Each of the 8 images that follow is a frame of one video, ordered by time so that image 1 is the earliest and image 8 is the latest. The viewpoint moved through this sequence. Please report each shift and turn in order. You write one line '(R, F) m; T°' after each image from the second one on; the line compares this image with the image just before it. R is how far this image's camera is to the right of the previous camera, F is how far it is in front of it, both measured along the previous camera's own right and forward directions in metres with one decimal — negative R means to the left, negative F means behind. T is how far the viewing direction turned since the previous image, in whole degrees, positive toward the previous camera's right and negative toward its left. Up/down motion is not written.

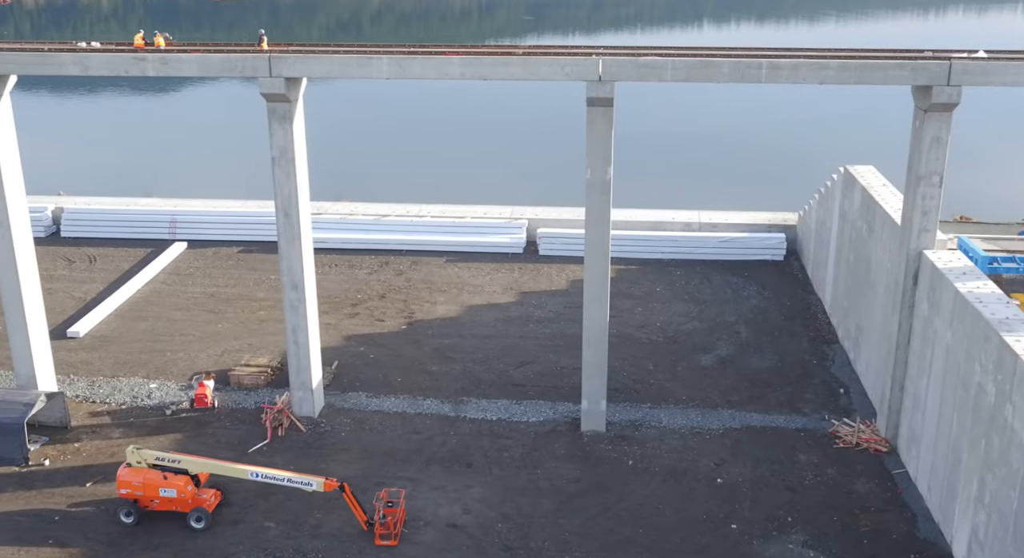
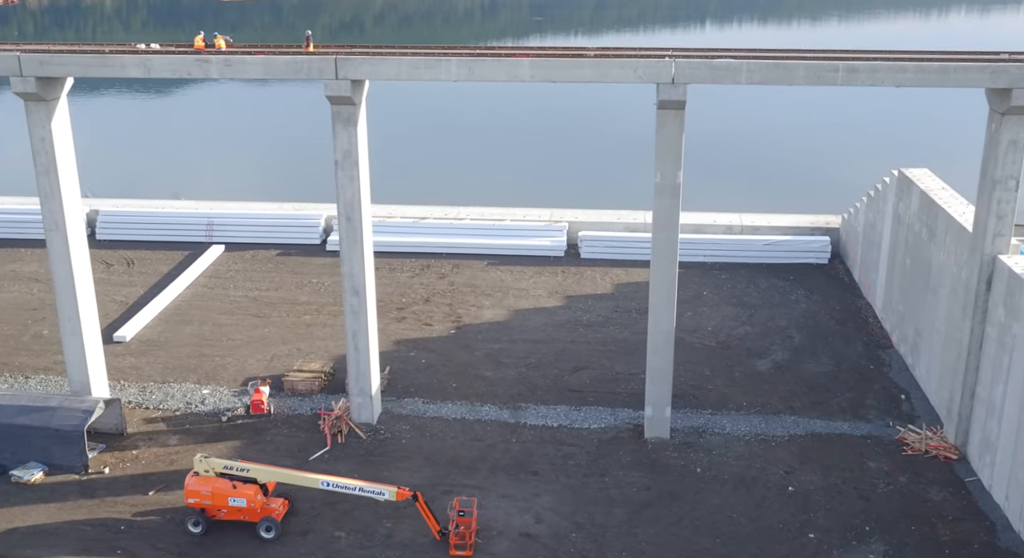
(-1.3, +0.3) m; 0°
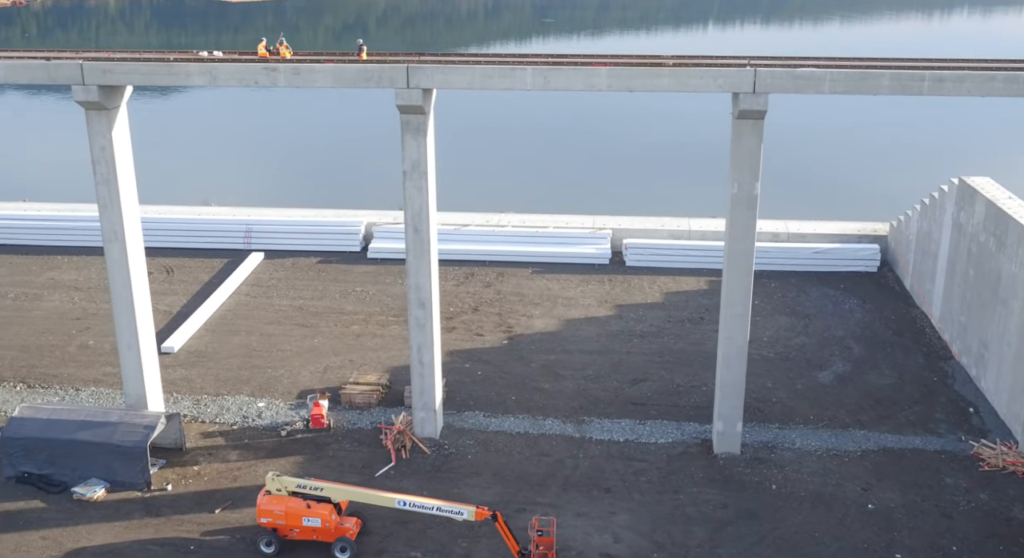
(-1.4, +0.5) m; 0°
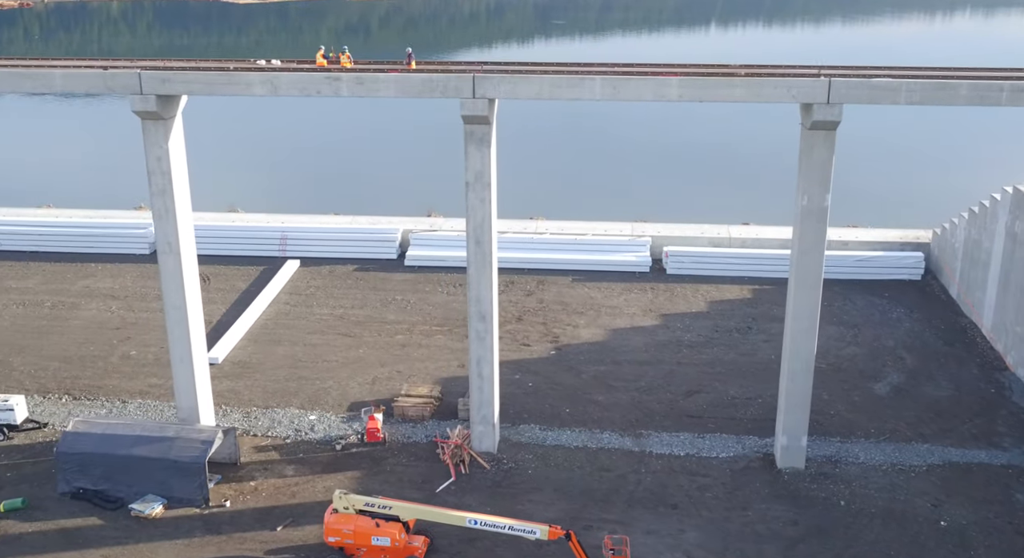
(-1.2, +0.4) m; 0°
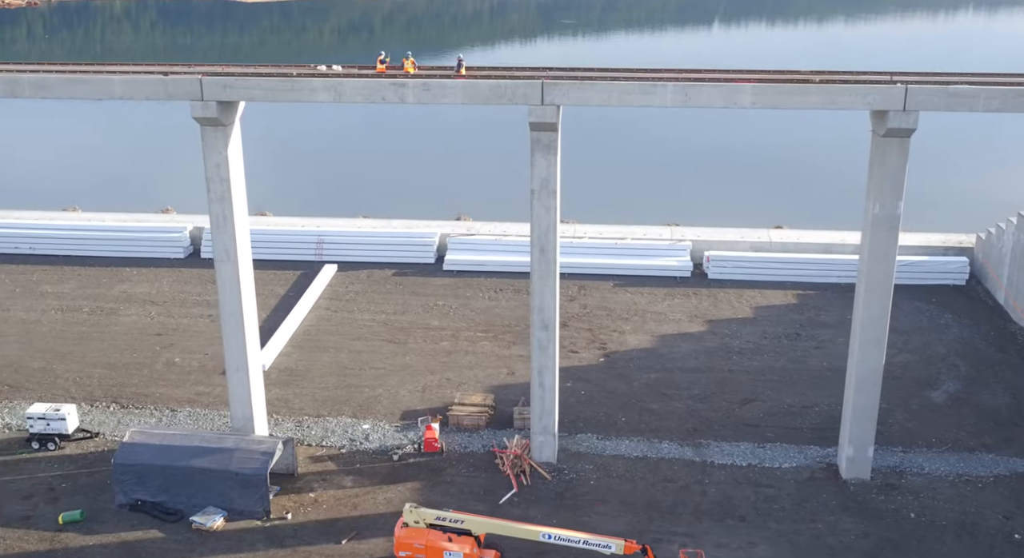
(-1.2, +0.3) m; 0°
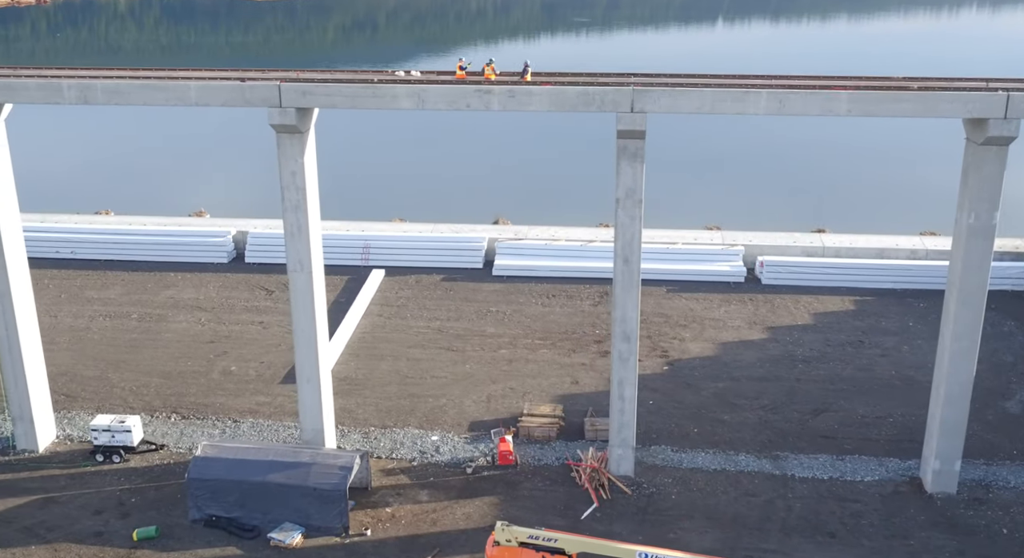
(-1.5, +0.5) m; 0°
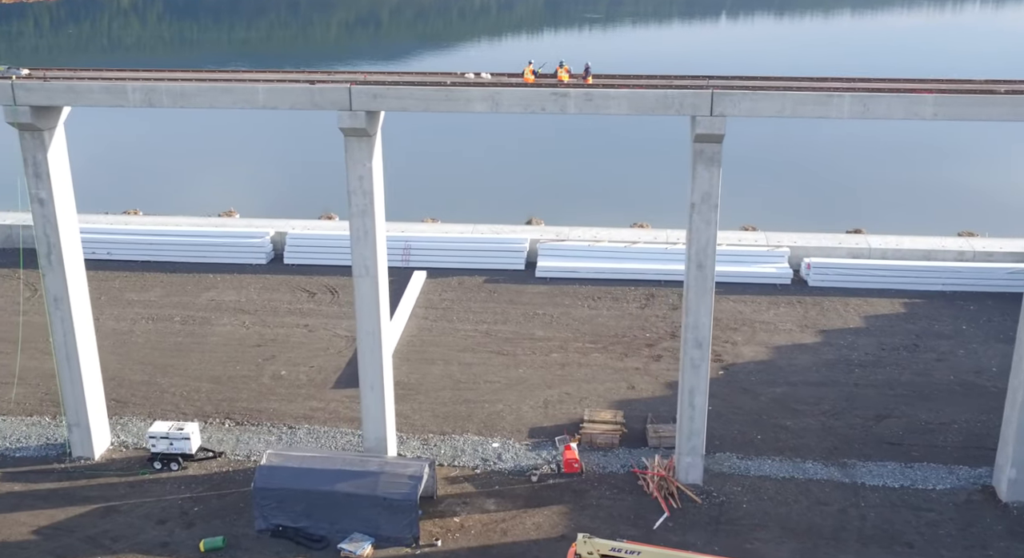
(-1.3, +0.3) m; 0°
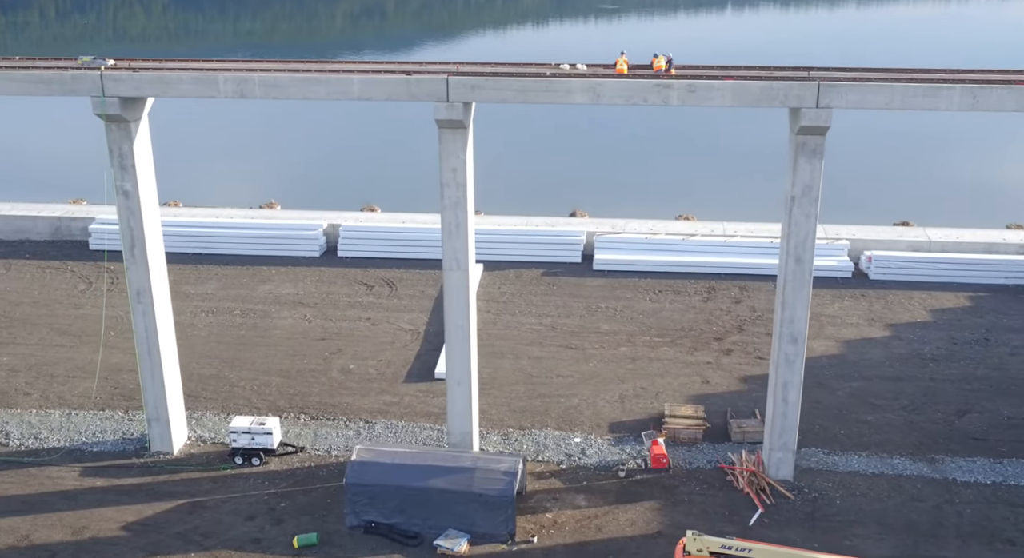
(-1.7, +0.3) m; 0°
